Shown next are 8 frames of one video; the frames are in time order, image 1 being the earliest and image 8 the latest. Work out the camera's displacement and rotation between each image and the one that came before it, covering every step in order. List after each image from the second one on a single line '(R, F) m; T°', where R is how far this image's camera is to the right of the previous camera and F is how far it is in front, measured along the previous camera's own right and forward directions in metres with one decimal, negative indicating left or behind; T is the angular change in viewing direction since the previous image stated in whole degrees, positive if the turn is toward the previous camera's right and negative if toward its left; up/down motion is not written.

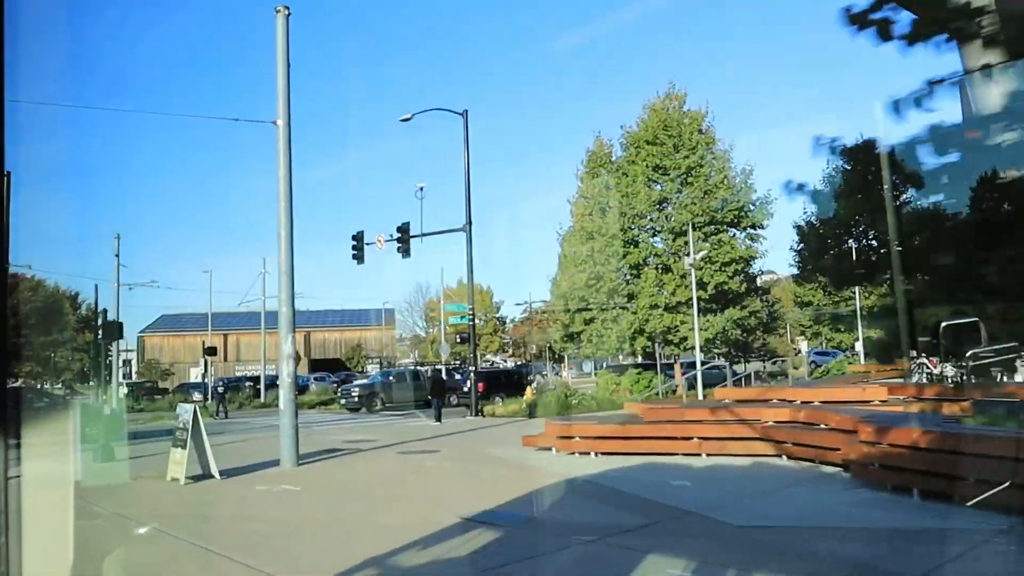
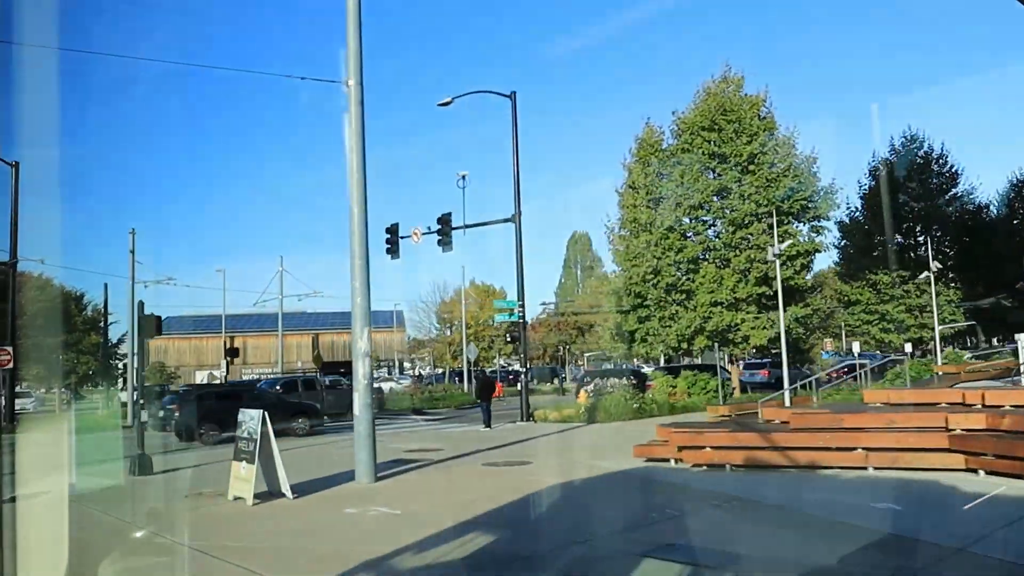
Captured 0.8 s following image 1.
(-1.5, +1.9) m; 0°
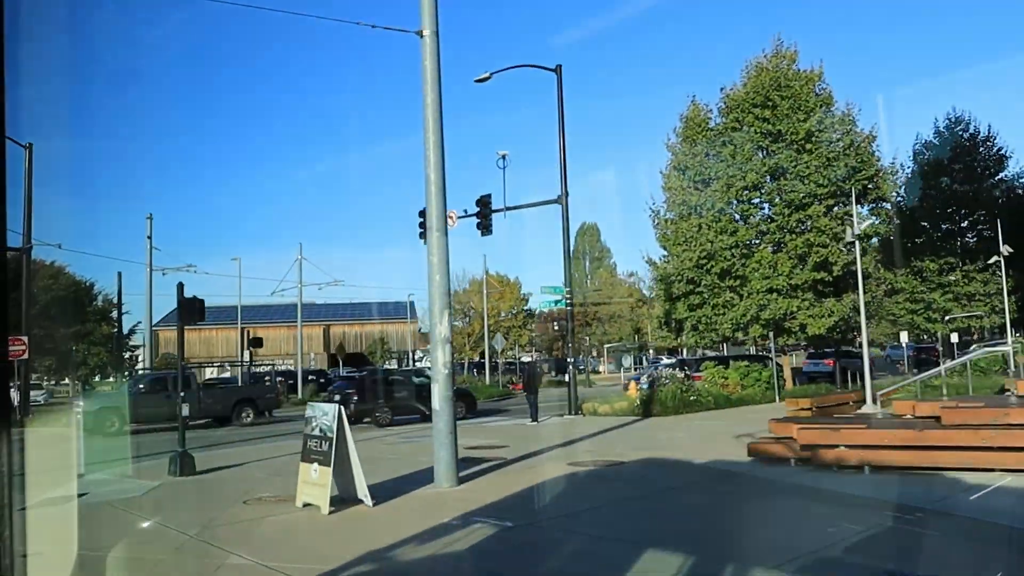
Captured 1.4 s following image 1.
(-1.1, +1.4) m; 0°
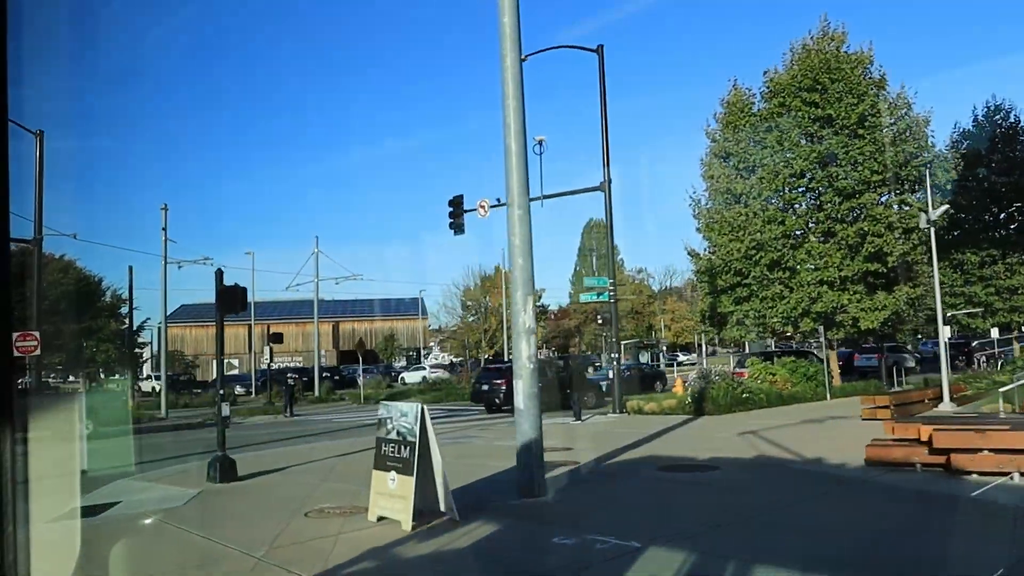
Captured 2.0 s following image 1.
(-0.9, +1.2) m; 0°
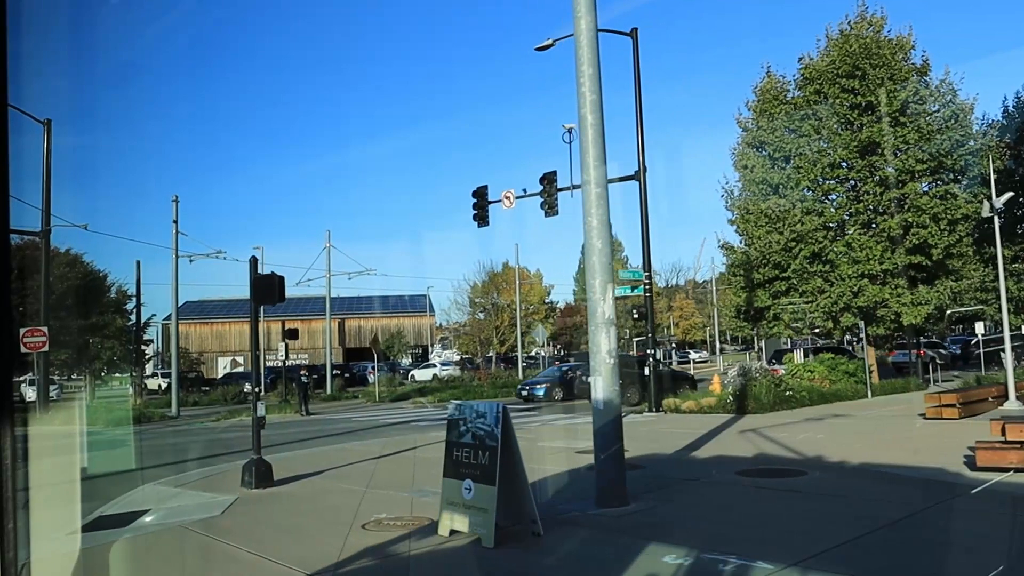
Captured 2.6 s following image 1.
(-0.7, +0.9) m; 0°
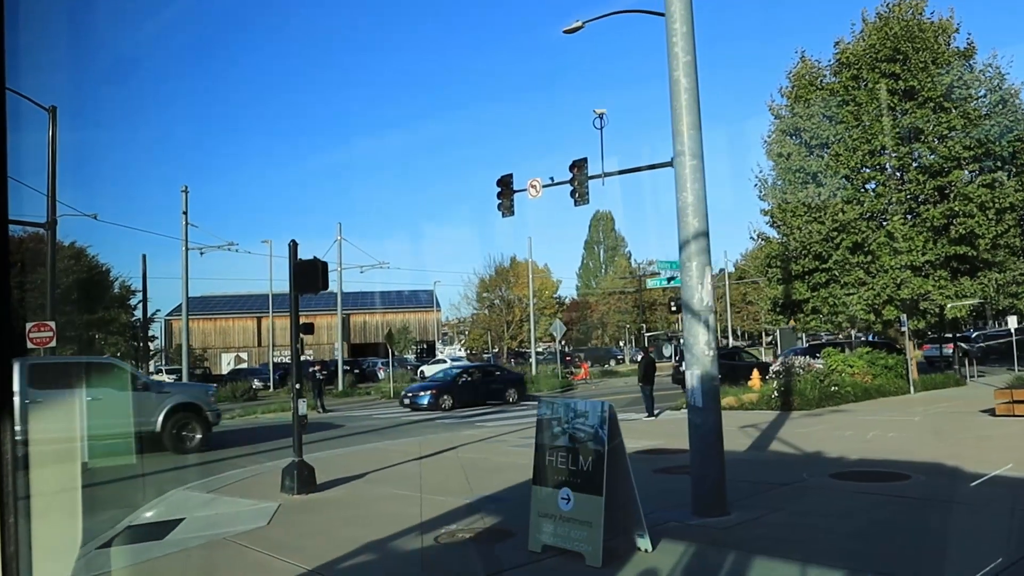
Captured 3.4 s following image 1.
(-0.7, +0.9) m; 0°
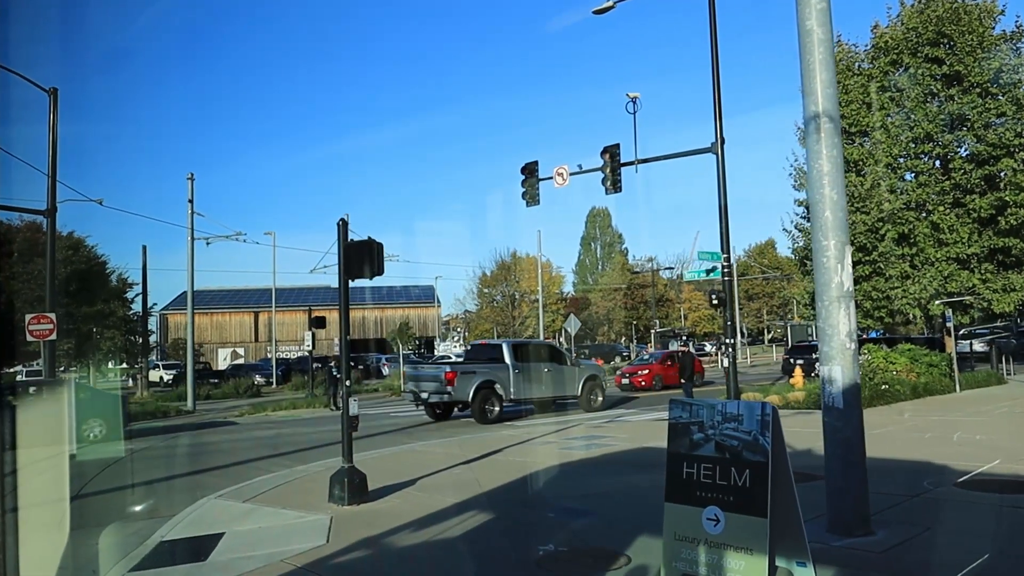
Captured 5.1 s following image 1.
(-0.8, +1.0) m; +1°
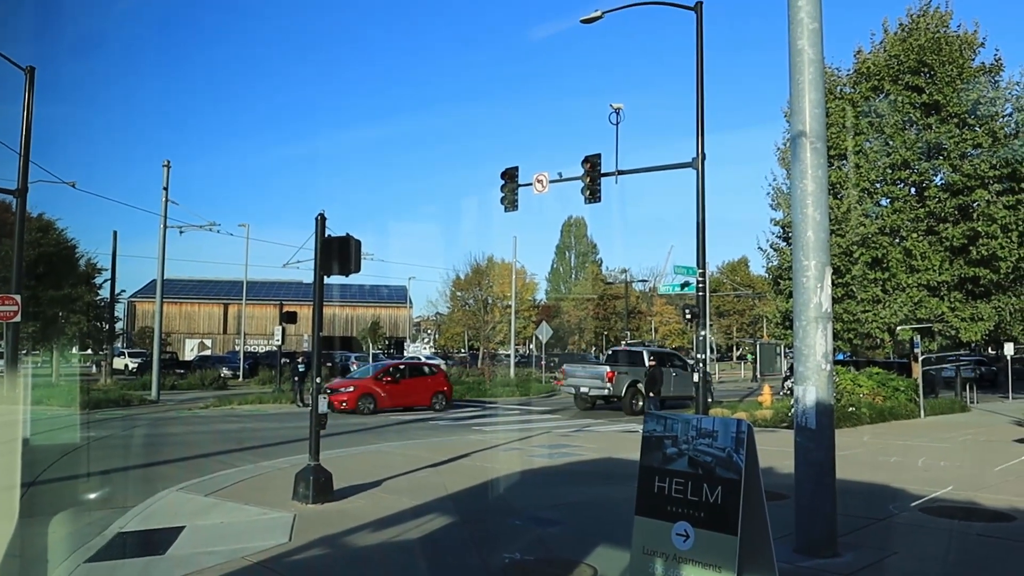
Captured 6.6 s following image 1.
(0.0, +0.1) m; +2°
